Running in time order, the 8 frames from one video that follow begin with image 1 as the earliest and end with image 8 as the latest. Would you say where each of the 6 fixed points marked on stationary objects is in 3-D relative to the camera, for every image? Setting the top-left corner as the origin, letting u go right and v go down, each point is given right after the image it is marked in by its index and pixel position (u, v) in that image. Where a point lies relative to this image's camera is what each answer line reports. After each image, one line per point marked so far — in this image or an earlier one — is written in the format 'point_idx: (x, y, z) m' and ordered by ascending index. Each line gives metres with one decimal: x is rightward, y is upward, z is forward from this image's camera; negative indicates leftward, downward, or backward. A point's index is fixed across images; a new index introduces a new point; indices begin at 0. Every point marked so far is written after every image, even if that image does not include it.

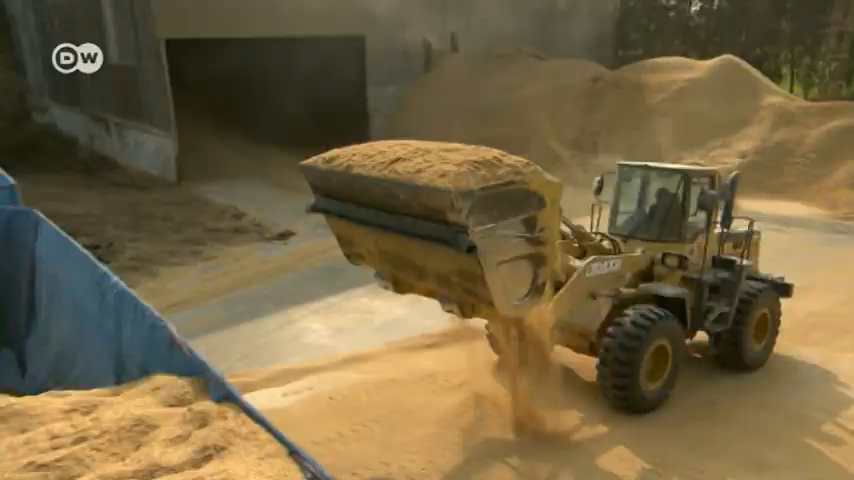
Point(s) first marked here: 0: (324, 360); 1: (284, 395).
0: (-1.2, -1.4, +5.9) m
1: (-1.6, -1.7, +5.3) m
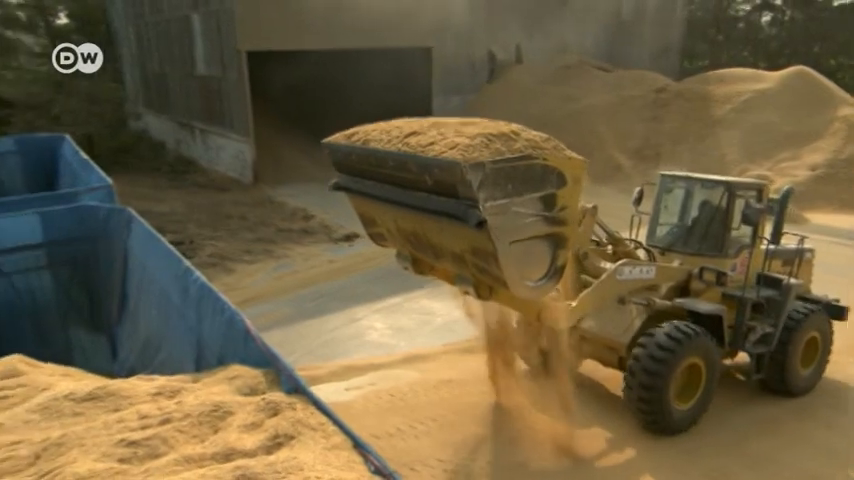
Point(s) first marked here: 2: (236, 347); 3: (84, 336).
0: (-0.5, -1.5, +6.1) m
1: (-0.9, -1.7, +5.5) m
2: (-1.7, -0.9, +4.1) m
3: (-3.4, -1.0, +4.8) m
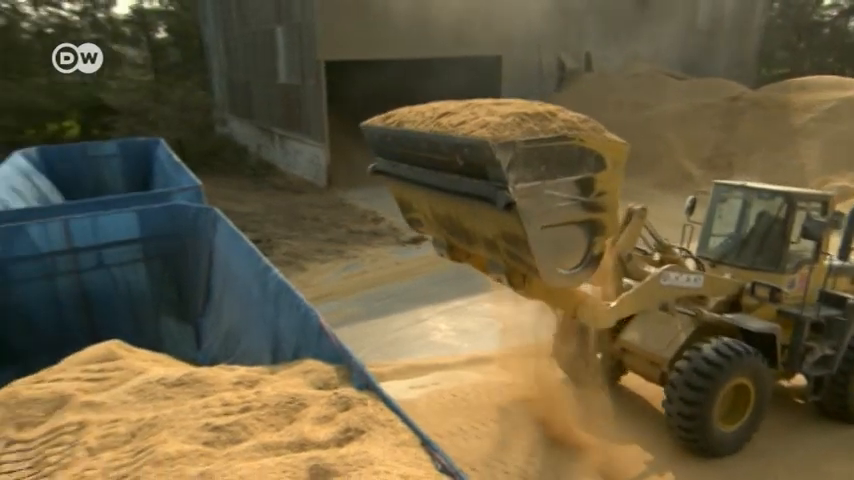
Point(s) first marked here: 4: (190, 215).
0: (+0.3, -1.6, +6.2) m
1: (-0.2, -1.8, +5.6) m
2: (-1.1, -0.9, +4.3) m
3: (-2.7, -0.9, +5.1) m
4: (-2.5, +0.3, +5.0) m
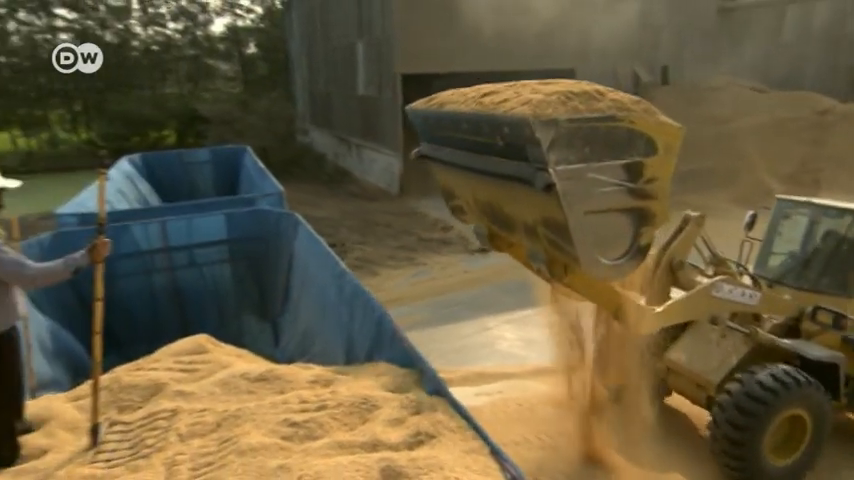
0: (+1.1, -1.7, +6.2) m
1: (+0.6, -1.9, +5.7) m
2: (-0.4, -1.0, +4.5) m
3: (-2.0, -1.0, +5.4) m
4: (-1.7, +0.2, +5.2) m
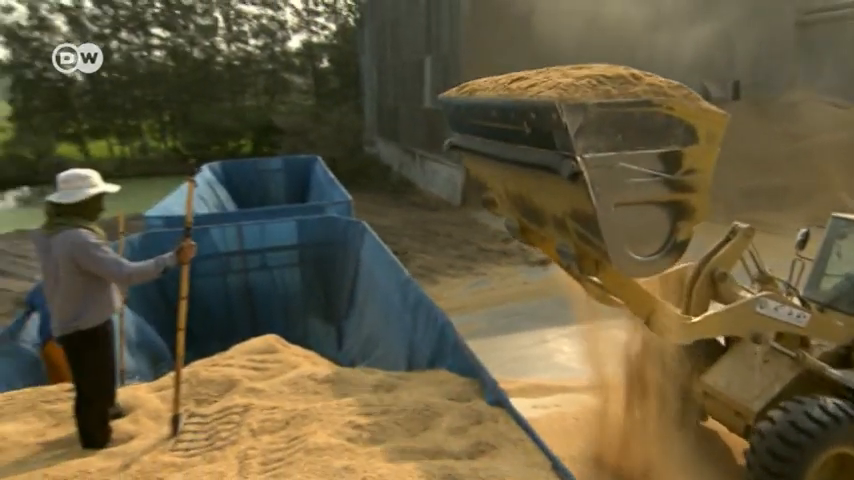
0: (+1.8, -1.9, +6.1) m
1: (+1.2, -2.0, +5.6) m
2: (+0.2, -1.1, +4.5) m
3: (-1.3, -1.0, +5.6) m
4: (-1.0, +0.2, +5.4) m
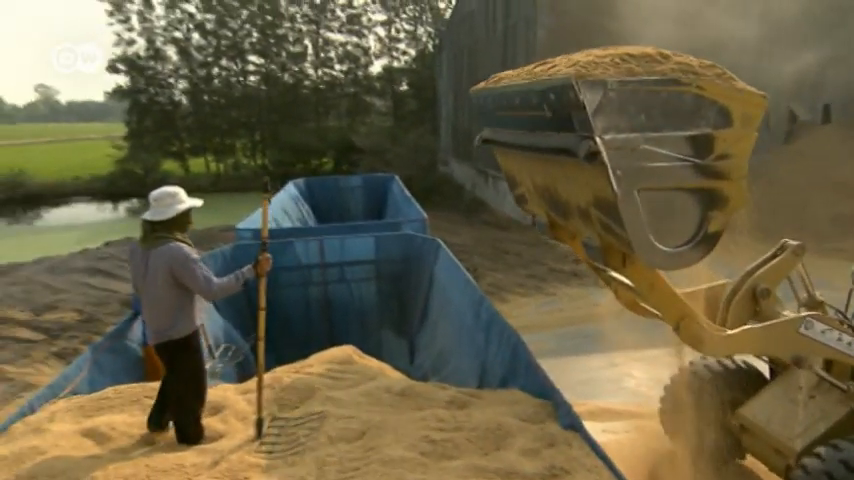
0: (+2.7, -2.2, +5.9) m
1: (+2.0, -2.3, +5.5) m
2: (+0.9, -1.3, +4.5) m
3: (-0.4, -1.2, +5.7) m
4: (-0.1, 0.0, +5.6) m
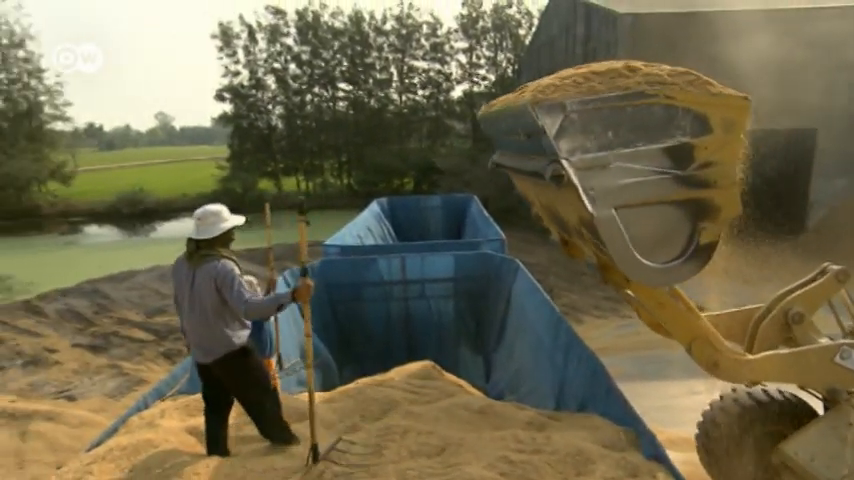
0: (+3.6, -2.5, +5.6) m
1: (+2.9, -2.6, +5.2) m
2: (+1.7, -1.5, +4.5) m
3: (+0.5, -1.5, +5.8) m
4: (+0.8, -0.3, +5.7) m
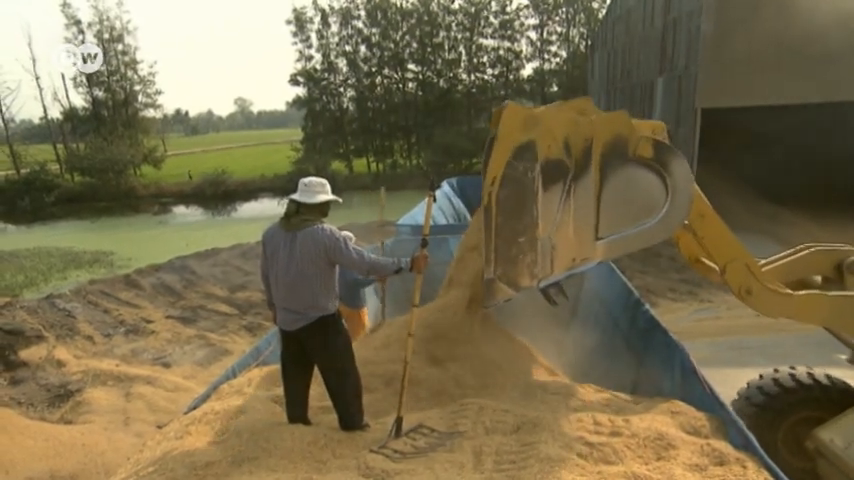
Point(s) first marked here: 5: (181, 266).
0: (+4.4, -2.3, +5.2) m
1: (+3.7, -2.4, +5.0) m
2: (+2.4, -1.3, +4.3) m
3: (+1.3, -1.2, +5.8) m
4: (+1.6, 0.0, +5.6) m
5: (-5.6, -0.6, +10.5) m
